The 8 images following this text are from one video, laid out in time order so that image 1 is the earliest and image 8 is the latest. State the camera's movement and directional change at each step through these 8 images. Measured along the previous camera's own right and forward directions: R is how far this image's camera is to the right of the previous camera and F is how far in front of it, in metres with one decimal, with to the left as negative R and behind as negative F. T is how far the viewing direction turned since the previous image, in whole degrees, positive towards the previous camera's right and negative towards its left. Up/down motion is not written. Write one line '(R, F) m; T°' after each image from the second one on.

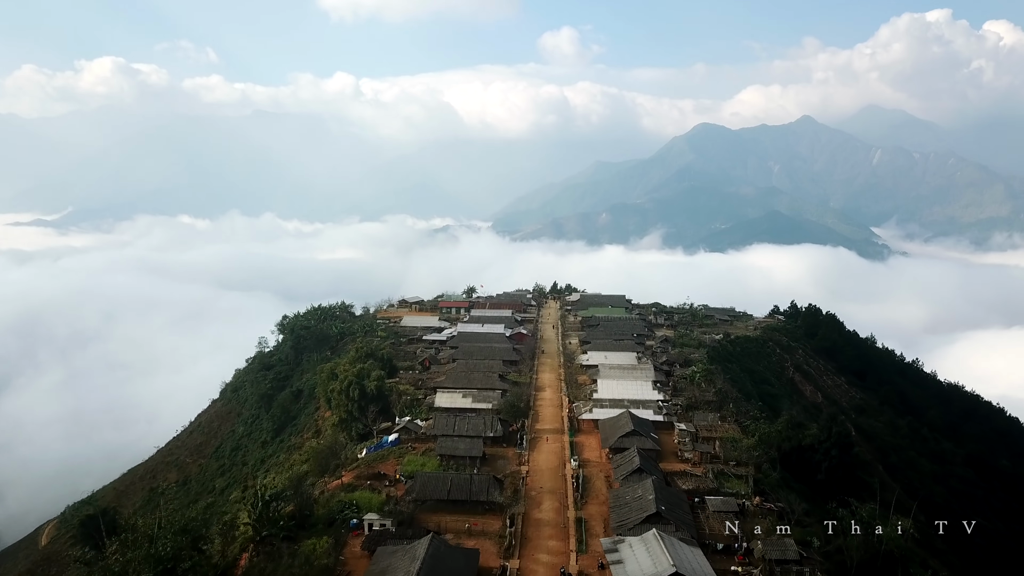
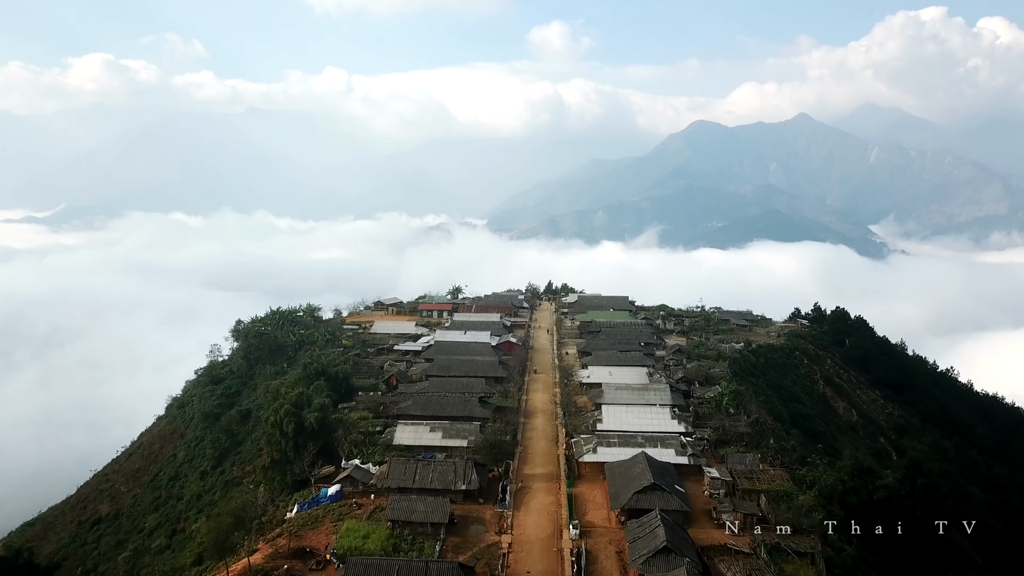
(+0.6, +8.8) m; 0°
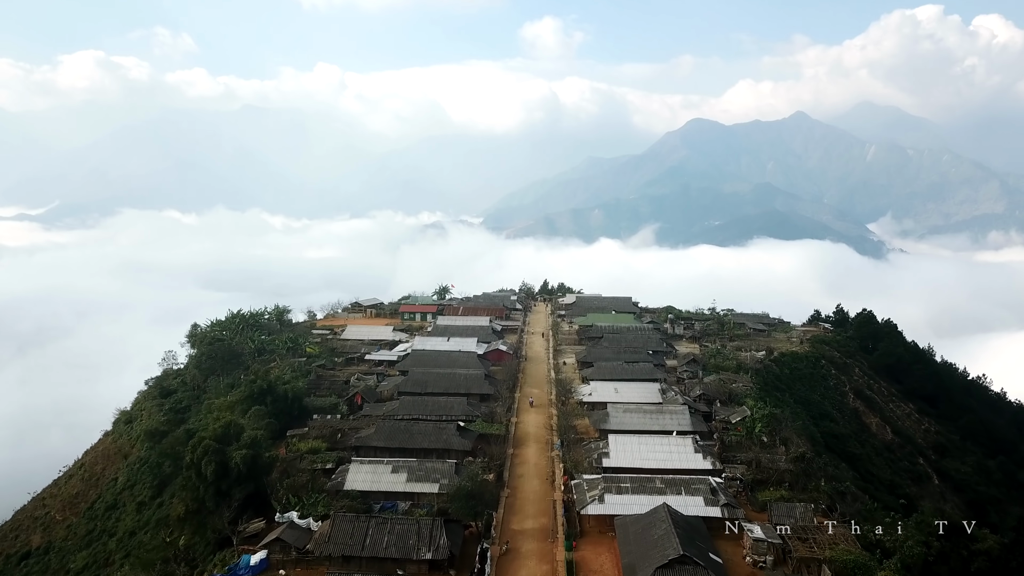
(+0.4, +6.6) m; 0°
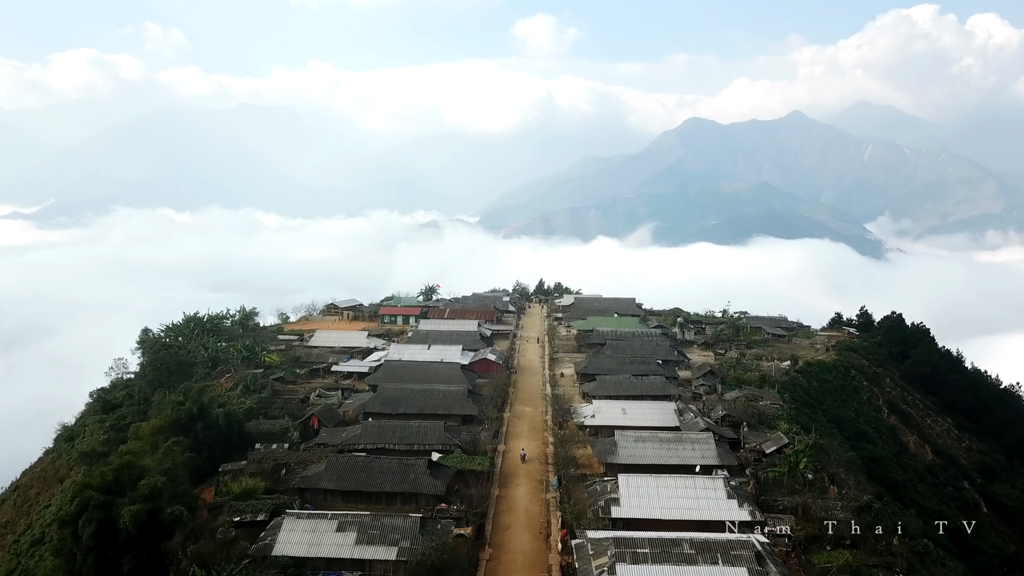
(+0.4, +5.8) m; 0°
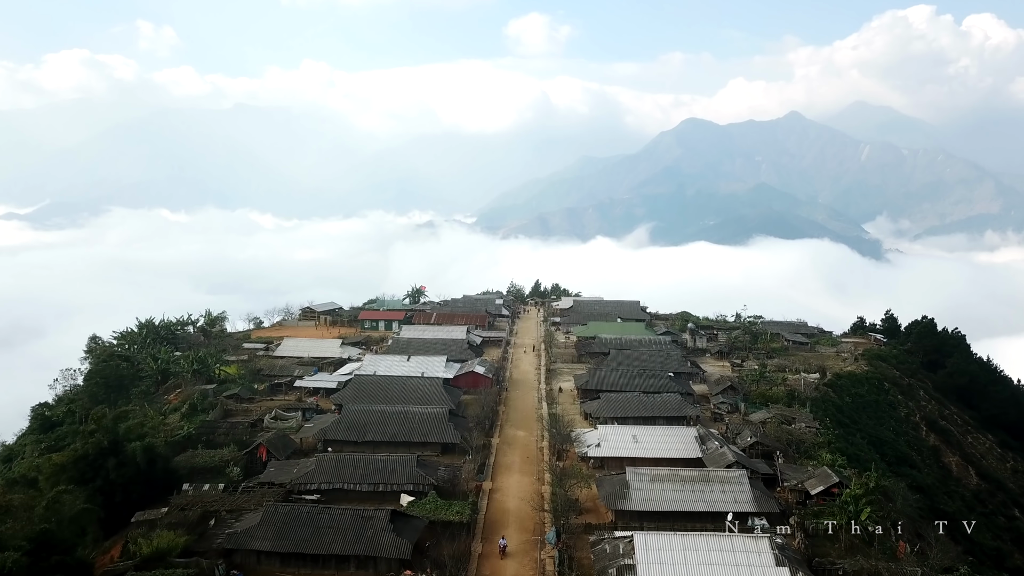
(+0.3, +5.0) m; 0°
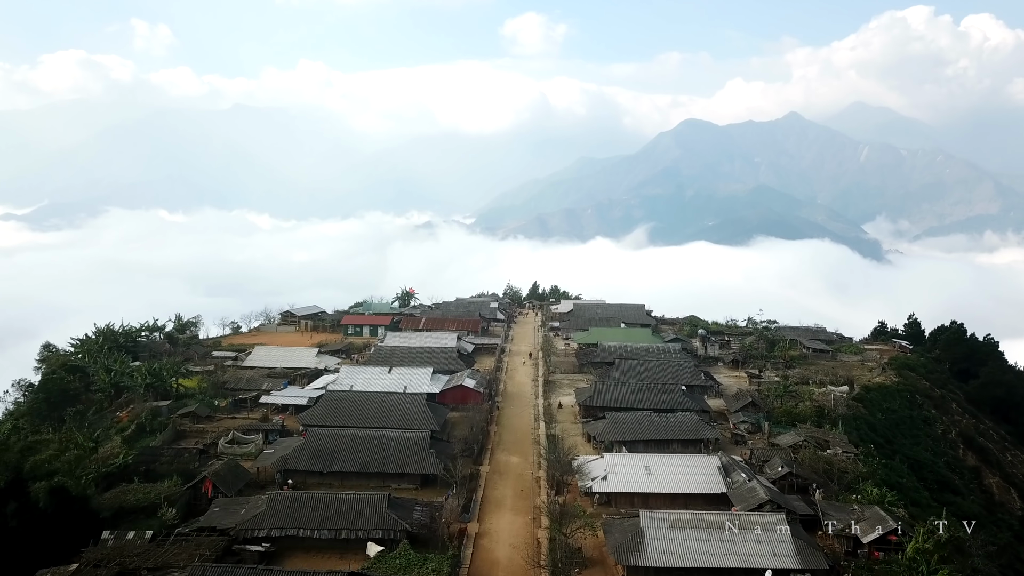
(+0.2, +3.7) m; 0°
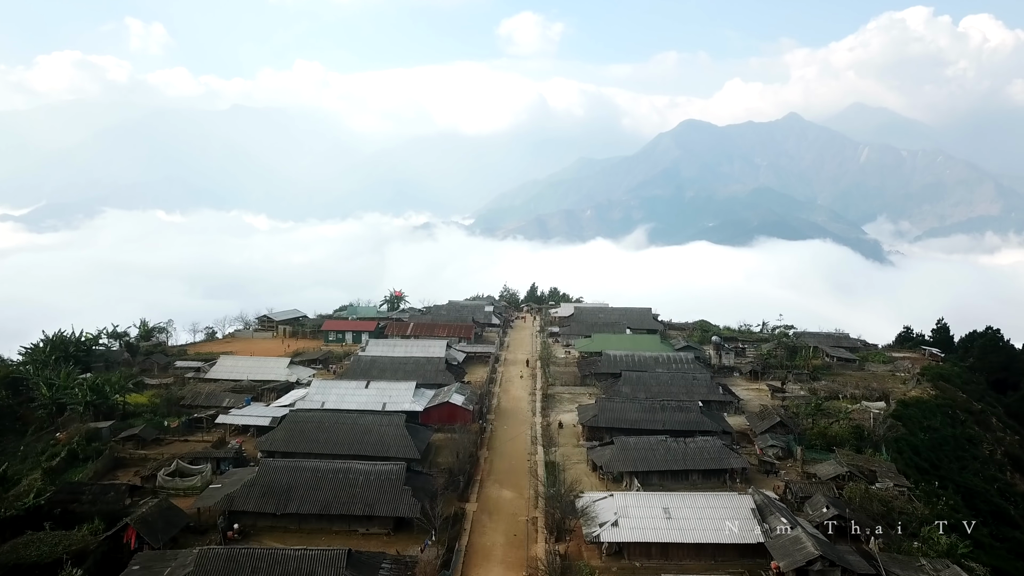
(+0.2, +3.8) m; 0°
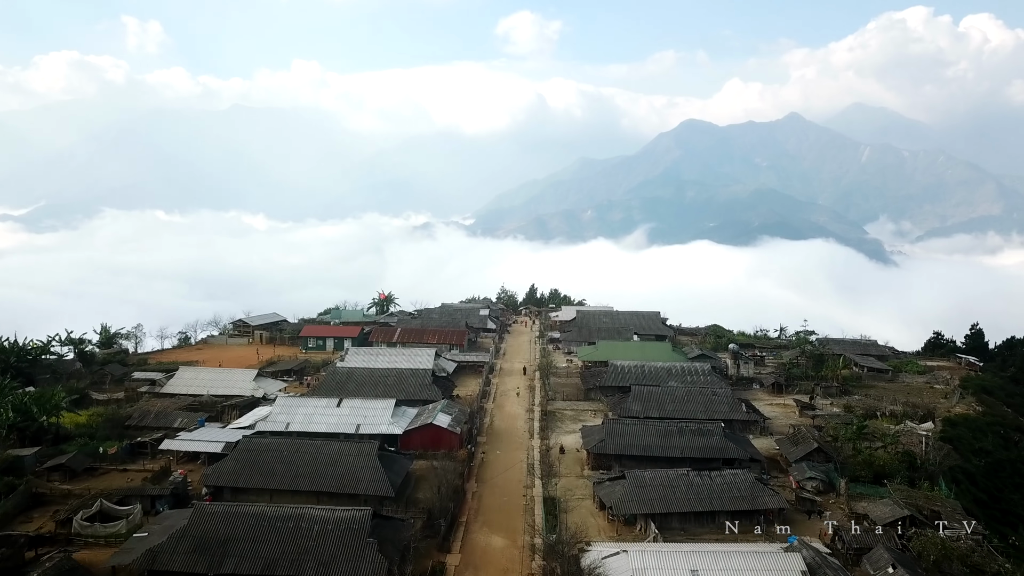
(+0.2, +3.6) m; 0°
